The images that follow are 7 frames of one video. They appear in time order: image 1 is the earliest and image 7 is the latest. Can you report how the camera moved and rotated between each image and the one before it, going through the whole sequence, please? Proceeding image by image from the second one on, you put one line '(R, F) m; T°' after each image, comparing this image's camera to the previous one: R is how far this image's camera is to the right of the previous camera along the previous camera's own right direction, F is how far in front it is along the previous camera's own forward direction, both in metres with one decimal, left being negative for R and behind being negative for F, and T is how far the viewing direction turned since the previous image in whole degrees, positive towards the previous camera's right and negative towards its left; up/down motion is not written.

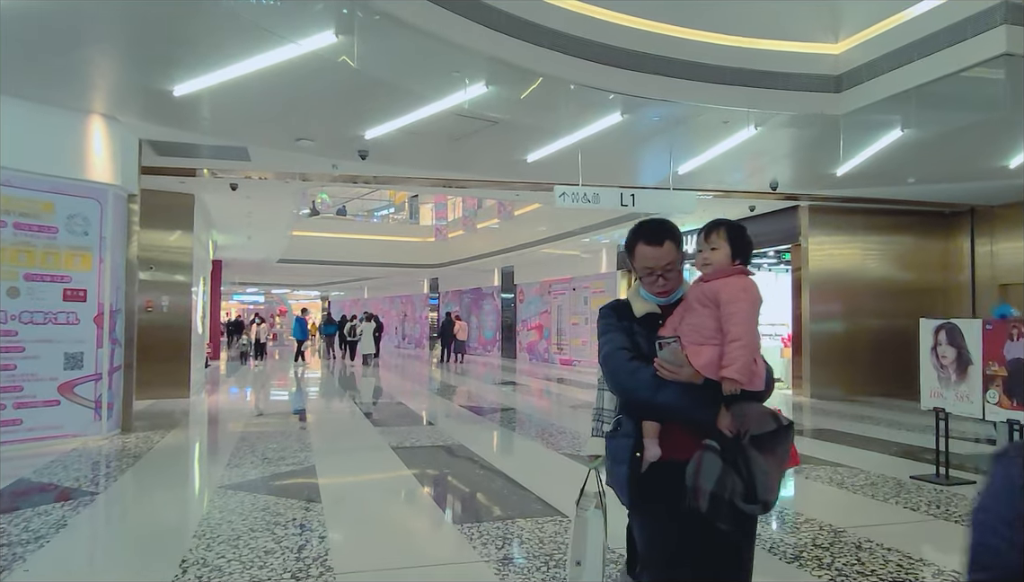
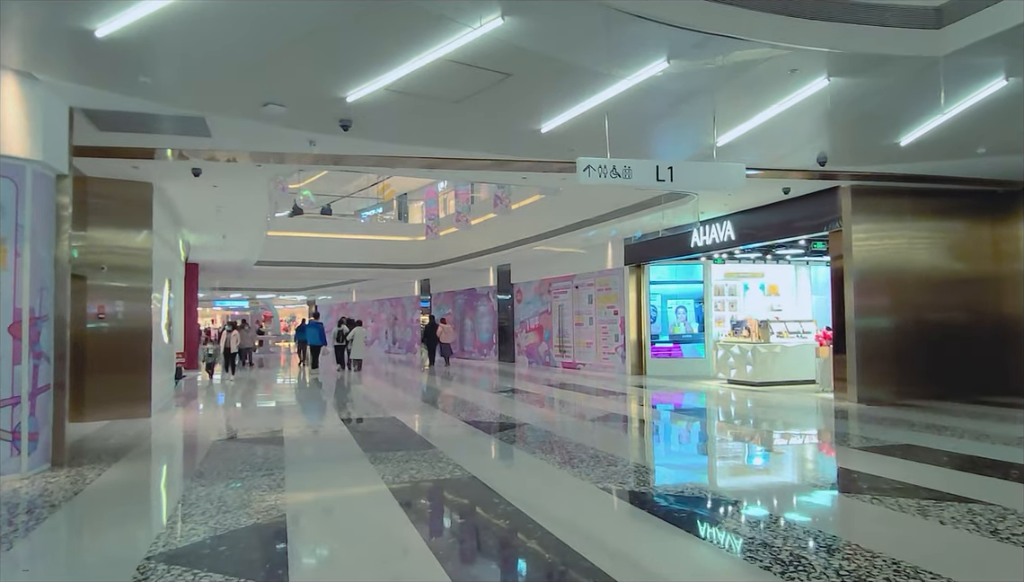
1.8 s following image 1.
(-0.2, +1.3) m; +1°
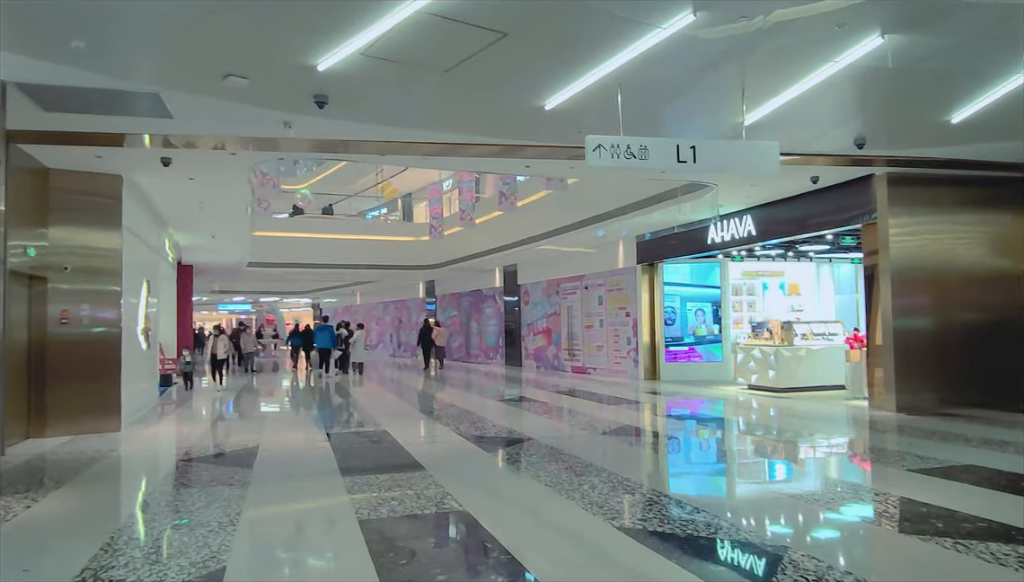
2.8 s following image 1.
(+0.1, +0.8) m; -1°
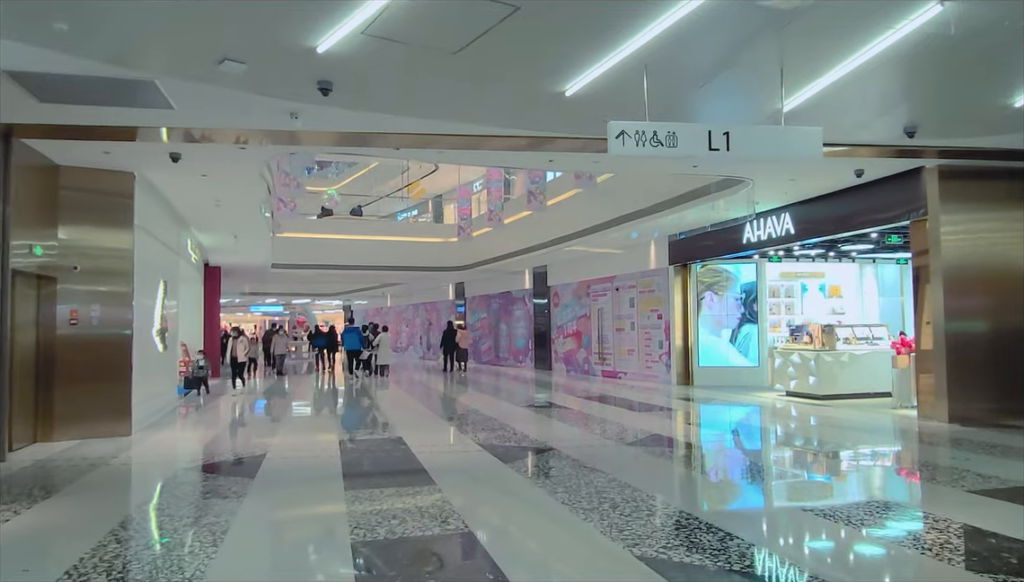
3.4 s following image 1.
(+0.1, +0.4) m; -3°
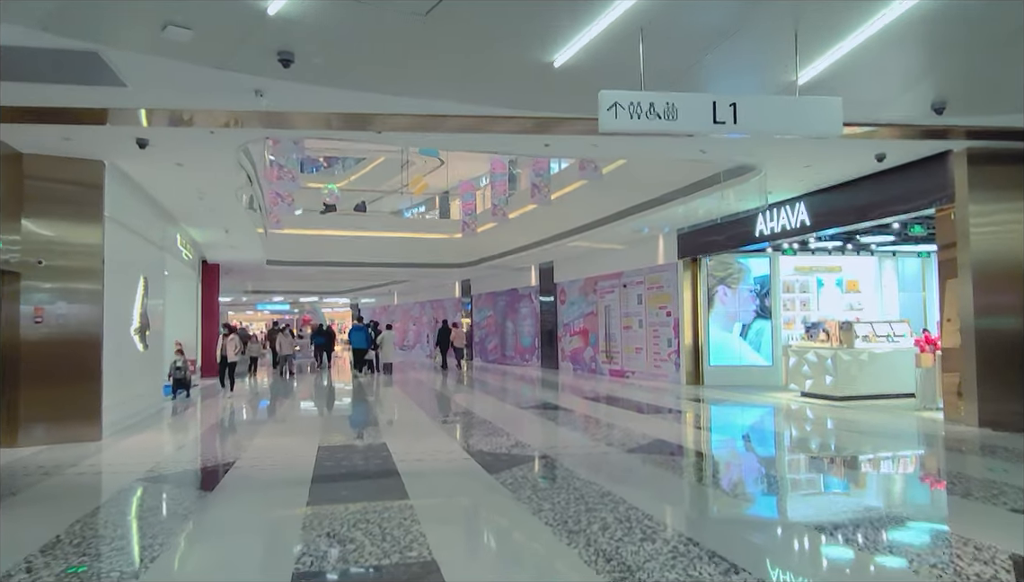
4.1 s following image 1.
(+0.2, +0.5) m; -1°
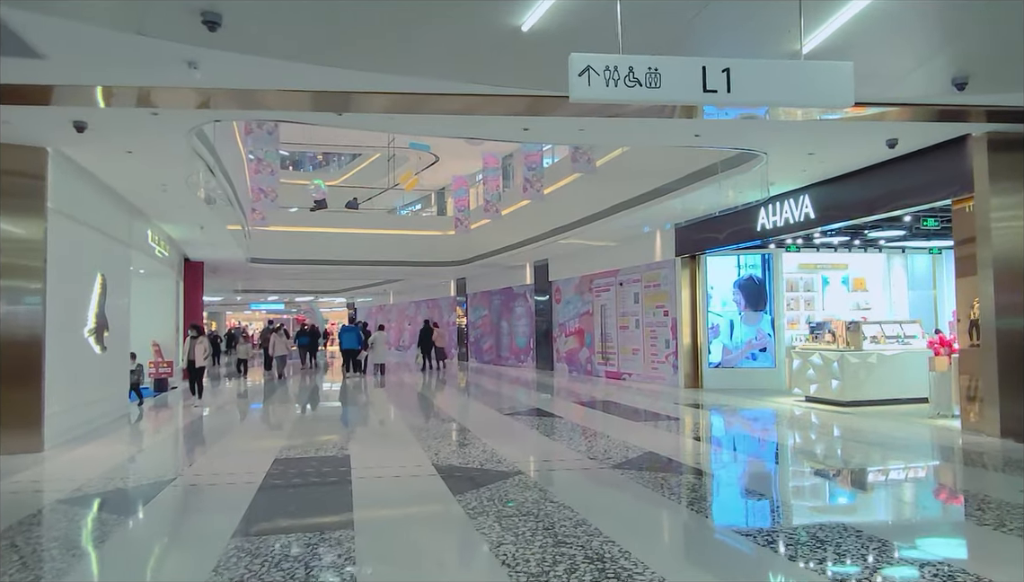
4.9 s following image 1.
(+0.2, +0.6) m; 0°
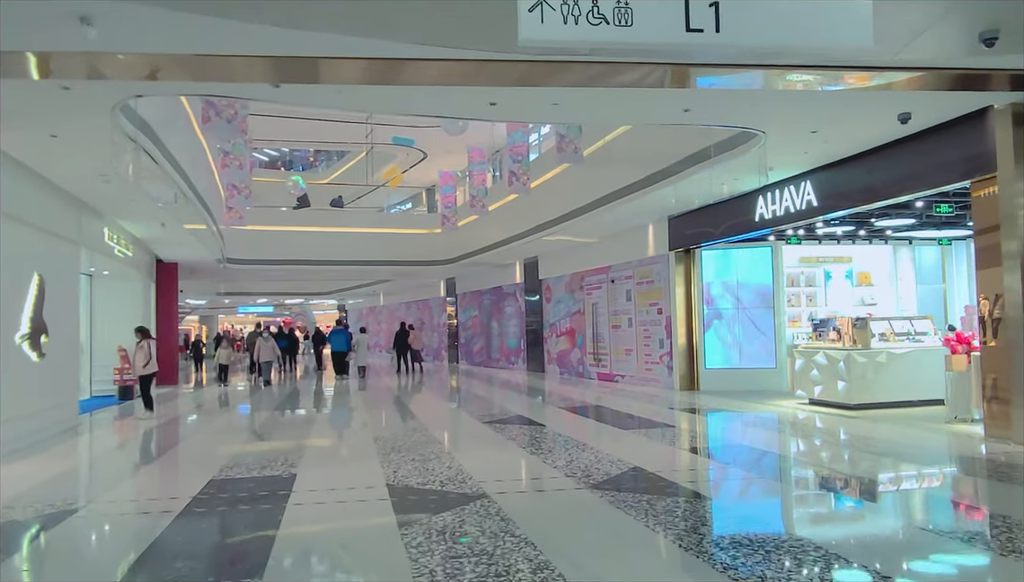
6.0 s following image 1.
(+0.2, +0.7) m; 0°
